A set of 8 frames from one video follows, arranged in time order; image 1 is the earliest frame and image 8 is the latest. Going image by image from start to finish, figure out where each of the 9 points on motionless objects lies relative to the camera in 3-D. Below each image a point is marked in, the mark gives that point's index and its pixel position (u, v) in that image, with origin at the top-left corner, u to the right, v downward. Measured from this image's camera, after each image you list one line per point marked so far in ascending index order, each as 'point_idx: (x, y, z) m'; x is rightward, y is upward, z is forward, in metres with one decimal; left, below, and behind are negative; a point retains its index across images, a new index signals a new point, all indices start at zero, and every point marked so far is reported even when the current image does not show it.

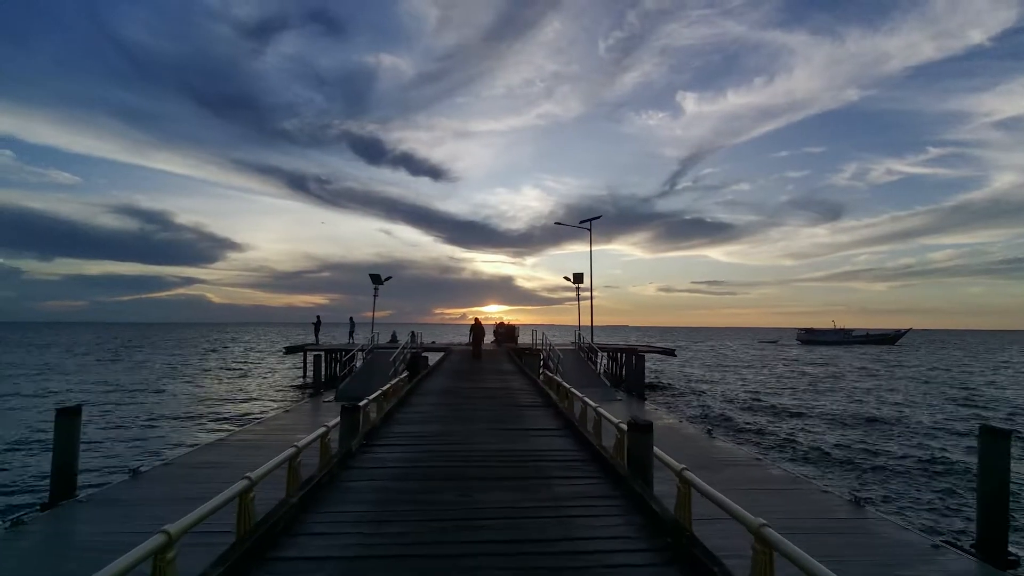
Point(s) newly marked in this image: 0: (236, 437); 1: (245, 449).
0: (-6.7, -3.6, +14.4) m
1: (-5.8, -3.6, +13.1) m
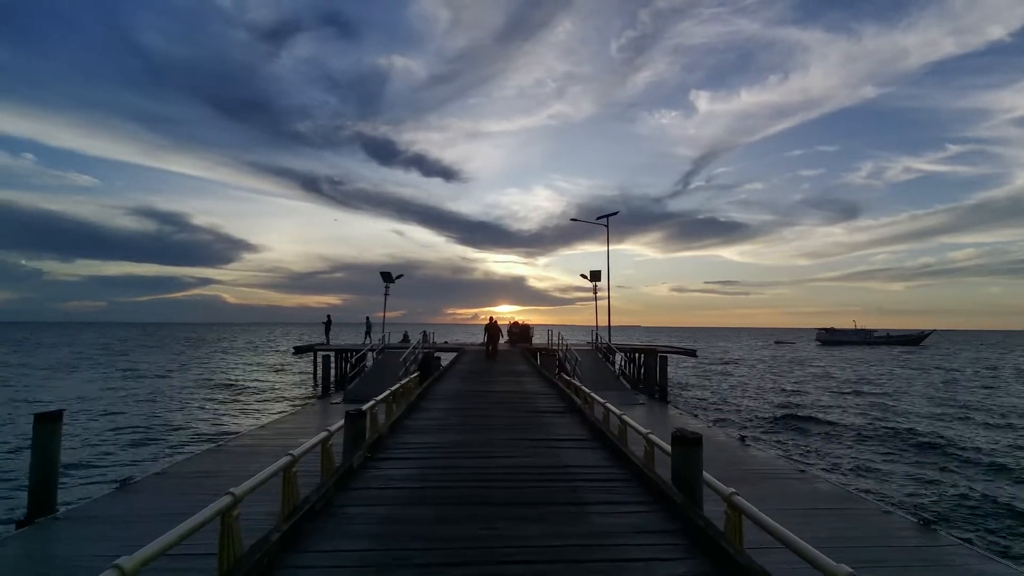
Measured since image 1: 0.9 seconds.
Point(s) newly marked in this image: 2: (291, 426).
0: (-6.3, -3.5, +13.5) m
1: (-5.4, -3.5, +12.2) m
2: (-6.0, -3.8, +16.1) m
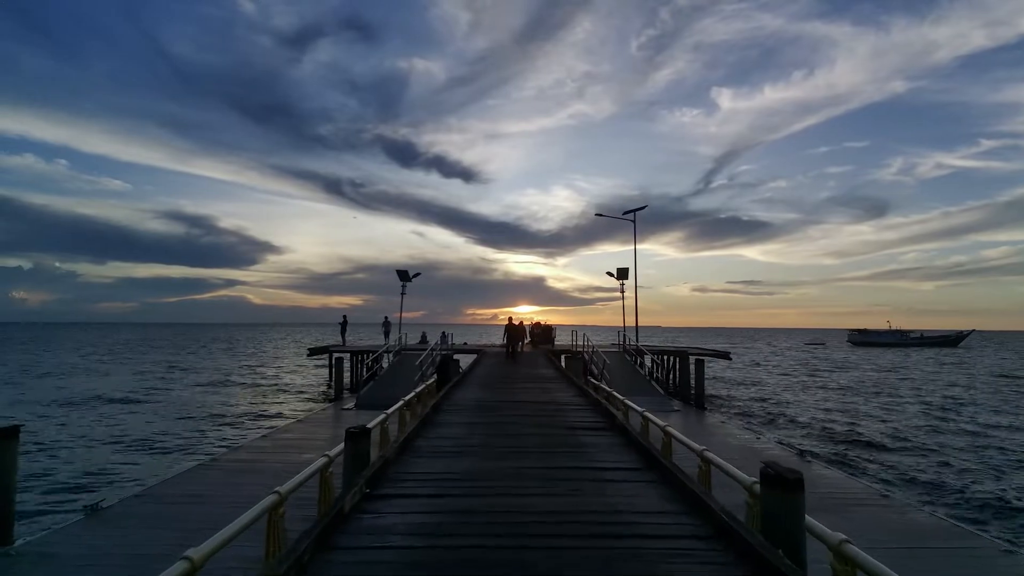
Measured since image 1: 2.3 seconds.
0: (-5.7, -3.4, +12.2) m
1: (-4.9, -3.4, +10.9) m
2: (-5.4, -3.7, +14.8) m
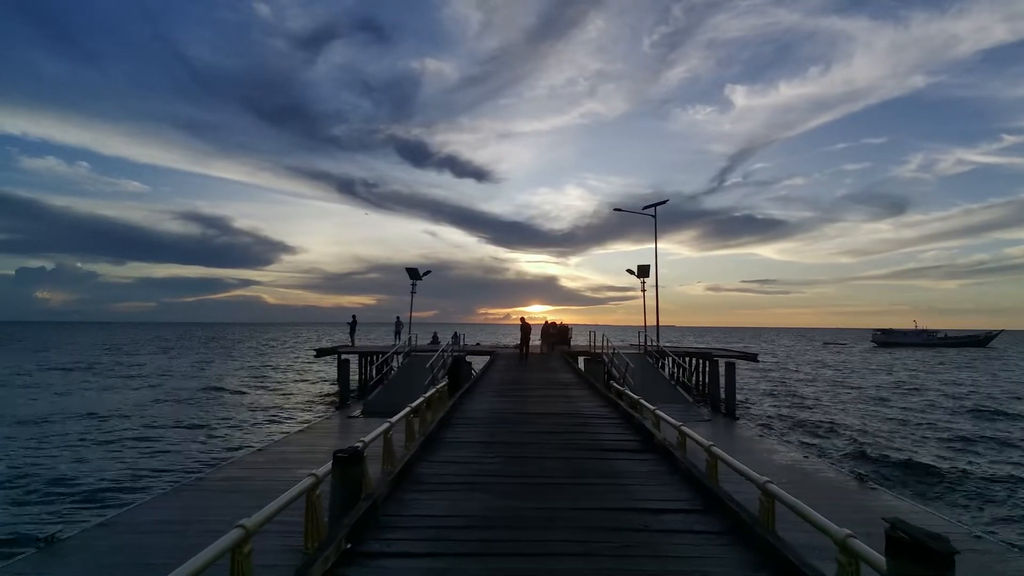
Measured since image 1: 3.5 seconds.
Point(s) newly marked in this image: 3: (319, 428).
0: (-5.4, -3.4, +10.9) m
1: (-4.6, -3.4, +9.6) m
2: (-5.0, -3.6, +13.5) m
3: (-5.5, -4.0, +17.2) m
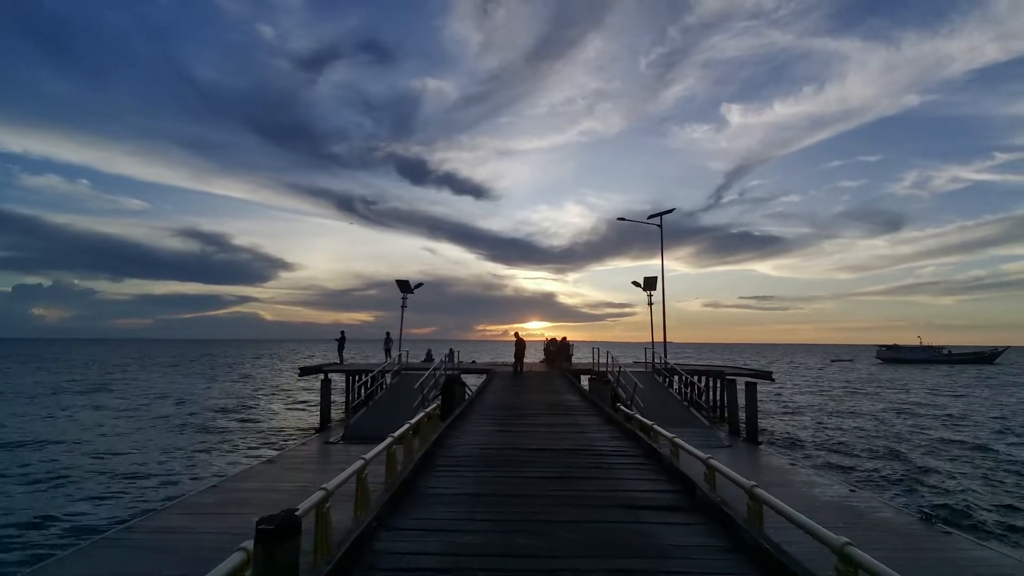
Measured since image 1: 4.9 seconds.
0: (-5.4, -3.5, +9.0) m
1: (-4.7, -3.5, +7.7) m
2: (-5.0, -3.8, +11.6) m
3: (-5.6, -4.3, +15.2) m
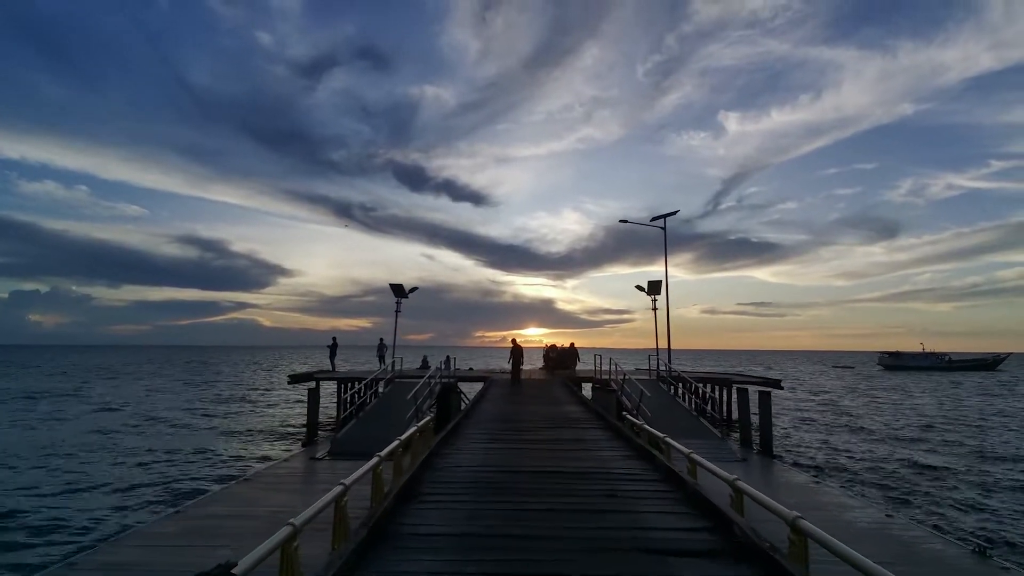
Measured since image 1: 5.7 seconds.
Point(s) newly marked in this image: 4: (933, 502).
0: (-5.4, -3.5, +7.8) m
1: (-4.7, -3.4, +6.5) m
2: (-5.0, -3.9, +10.4) m
3: (-5.6, -4.3, +14.1) m
4: (+10.1, -5.0, +14.4) m
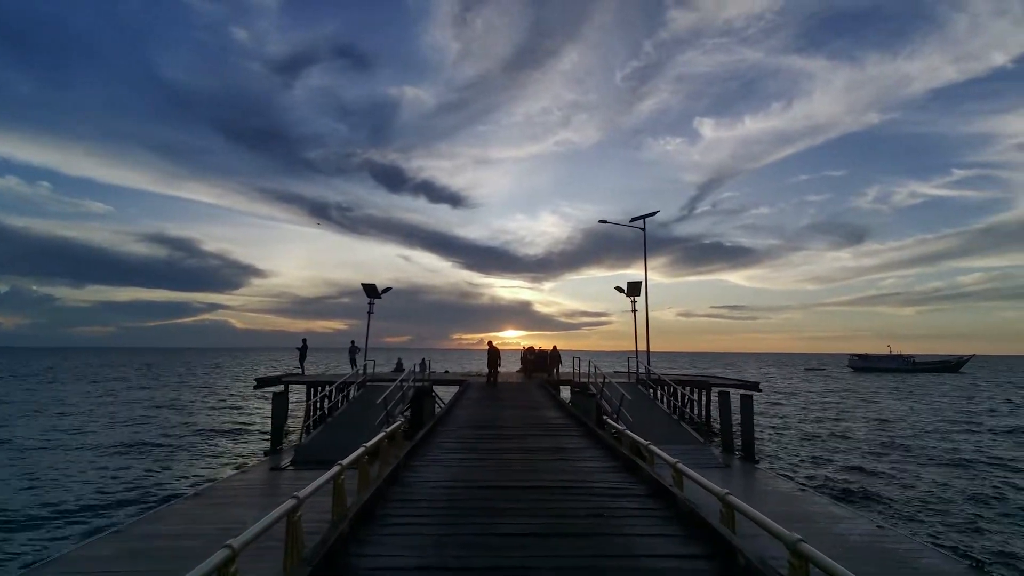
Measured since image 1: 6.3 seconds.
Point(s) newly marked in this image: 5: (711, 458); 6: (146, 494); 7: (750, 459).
0: (-5.7, -3.4, +7.0) m
1: (-4.9, -3.4, +5.7) m
2: (-5.4, -3.8, +9.6) m
3: (-6.2, -4.3, +13.2) m
4: (+9.6, -5.0, +14.1) m
5: (+5.2, -4.5, +15.7) m
6: (-9.2, -5.1, +15.1) m
7: (+6.5, -4.7, +16.3) m
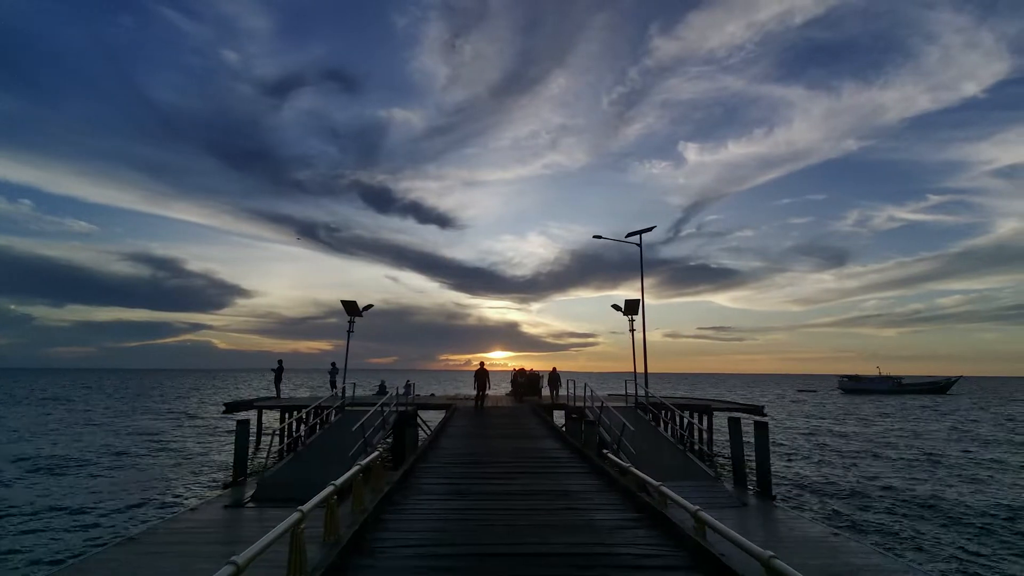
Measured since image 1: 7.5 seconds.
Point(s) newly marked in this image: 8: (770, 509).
0: (-5.7, -3.5, +5.2) m
1: (-4.9, -3.4, +4.0) m
2: (-5.5, -3.9, +7.8) m
3: (-6.3, -4.6, +11.4) m
4: (+9.4, -5.4, +12.7) m
5: (+5.0, -4.8, +14.1) m
6: (-9.3, -5.4, +13.2) m
7: (+6.3, -5.1, +14.8) m
8: (+6.0, -5.1, +13.8) m
